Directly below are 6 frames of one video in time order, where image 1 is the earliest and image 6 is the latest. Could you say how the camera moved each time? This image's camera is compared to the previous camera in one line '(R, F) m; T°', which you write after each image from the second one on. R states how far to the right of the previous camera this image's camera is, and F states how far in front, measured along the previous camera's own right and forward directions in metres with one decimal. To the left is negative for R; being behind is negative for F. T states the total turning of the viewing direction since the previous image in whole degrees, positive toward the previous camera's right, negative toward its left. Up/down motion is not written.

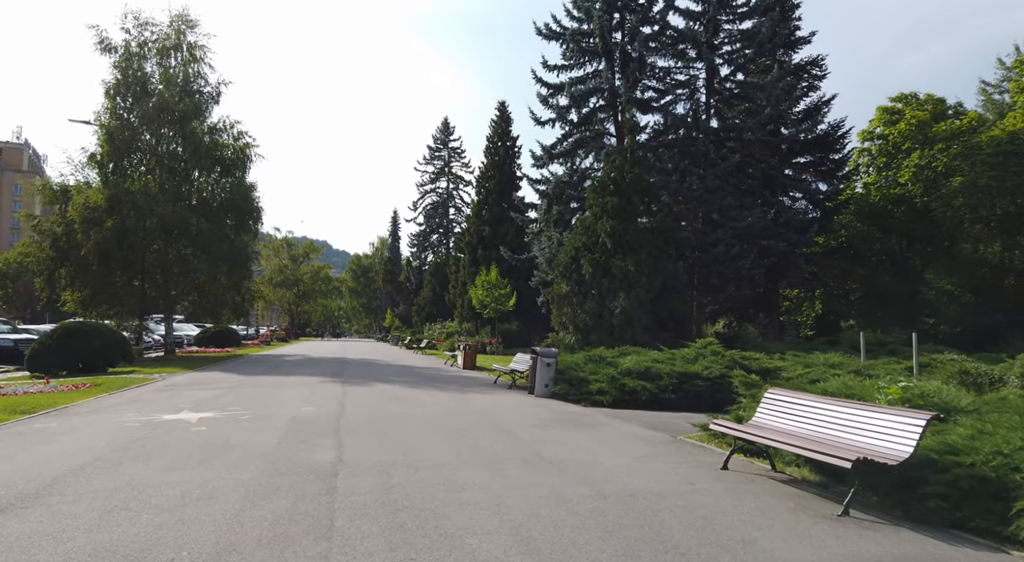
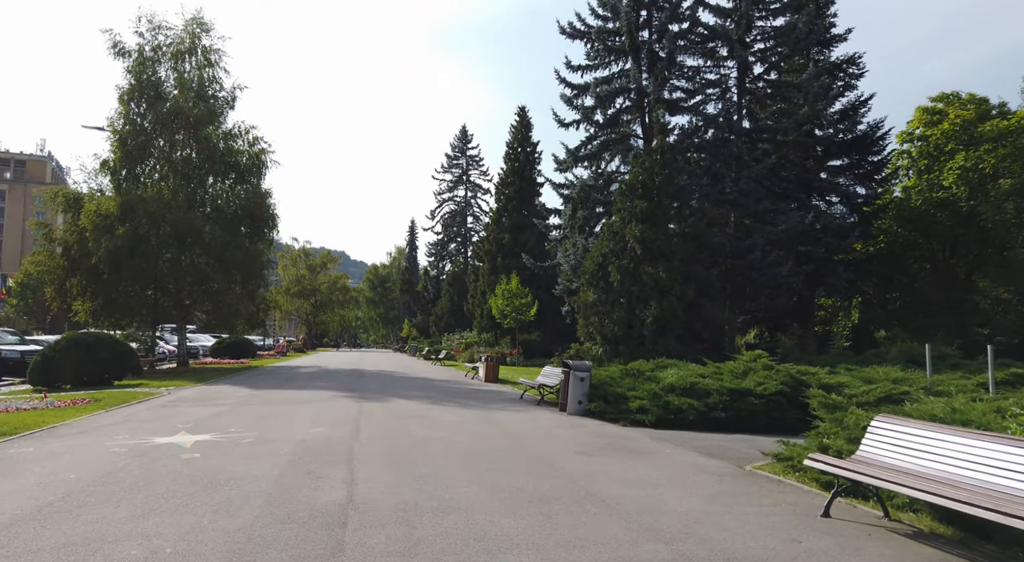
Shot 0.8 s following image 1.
(-0.3, +1.2) m; -2°
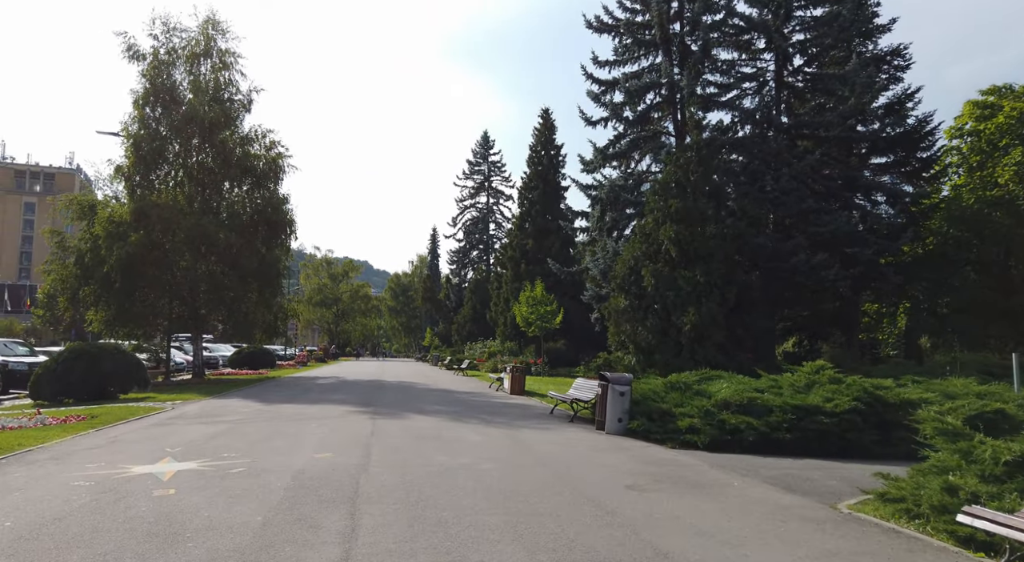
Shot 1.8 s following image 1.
(-0.2, +1.3) m; -2°
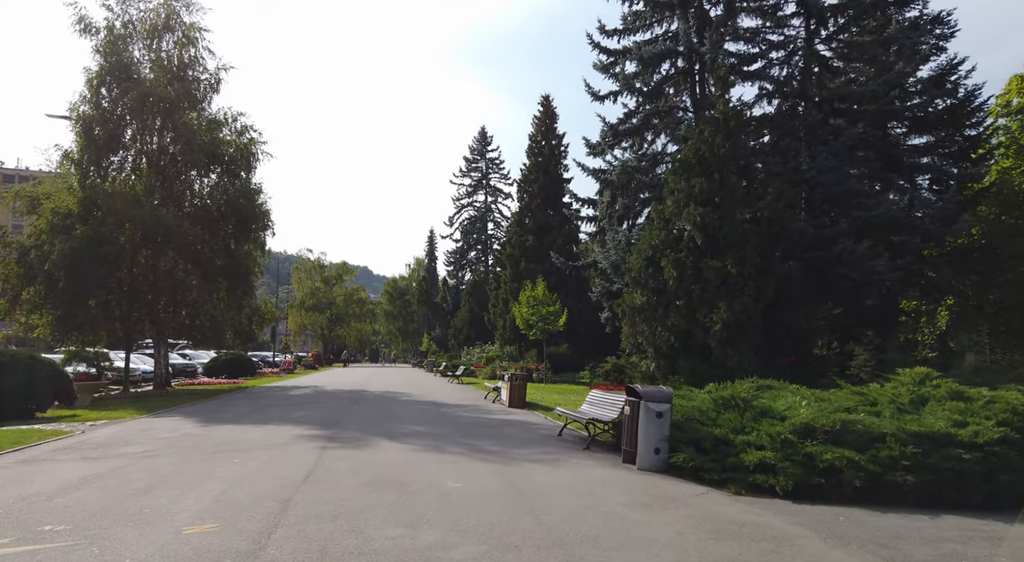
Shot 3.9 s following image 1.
(+0.1, +3.0) m; 0°
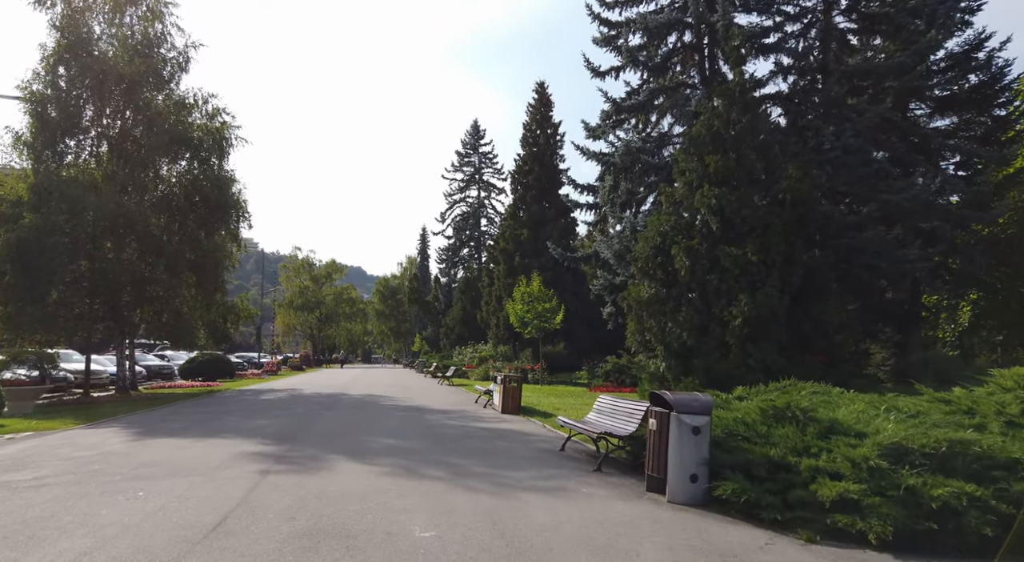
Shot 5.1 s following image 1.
(0.0, +1.9) m; +1°
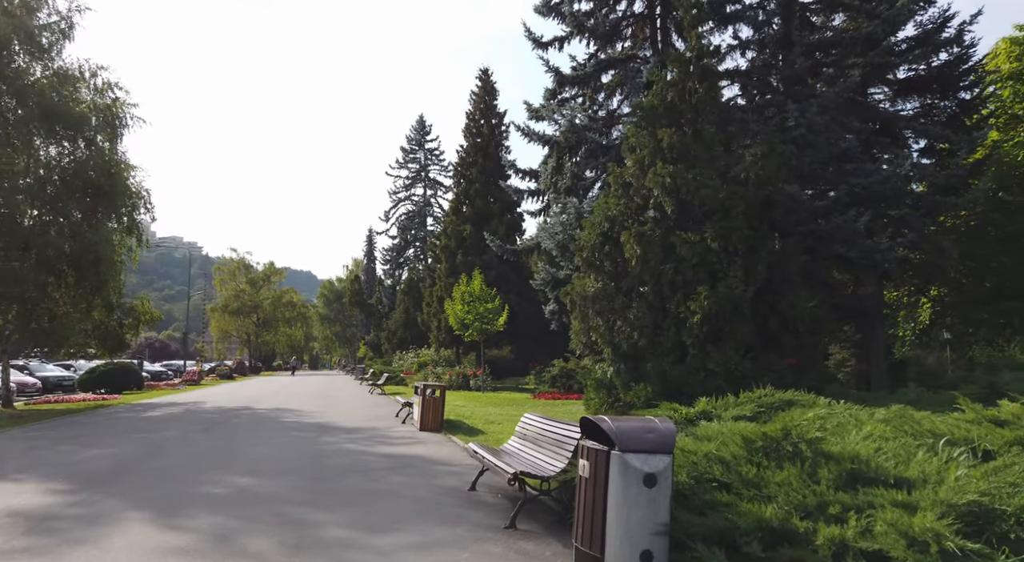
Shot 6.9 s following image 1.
(+0.7, +2.4) m; +4°
